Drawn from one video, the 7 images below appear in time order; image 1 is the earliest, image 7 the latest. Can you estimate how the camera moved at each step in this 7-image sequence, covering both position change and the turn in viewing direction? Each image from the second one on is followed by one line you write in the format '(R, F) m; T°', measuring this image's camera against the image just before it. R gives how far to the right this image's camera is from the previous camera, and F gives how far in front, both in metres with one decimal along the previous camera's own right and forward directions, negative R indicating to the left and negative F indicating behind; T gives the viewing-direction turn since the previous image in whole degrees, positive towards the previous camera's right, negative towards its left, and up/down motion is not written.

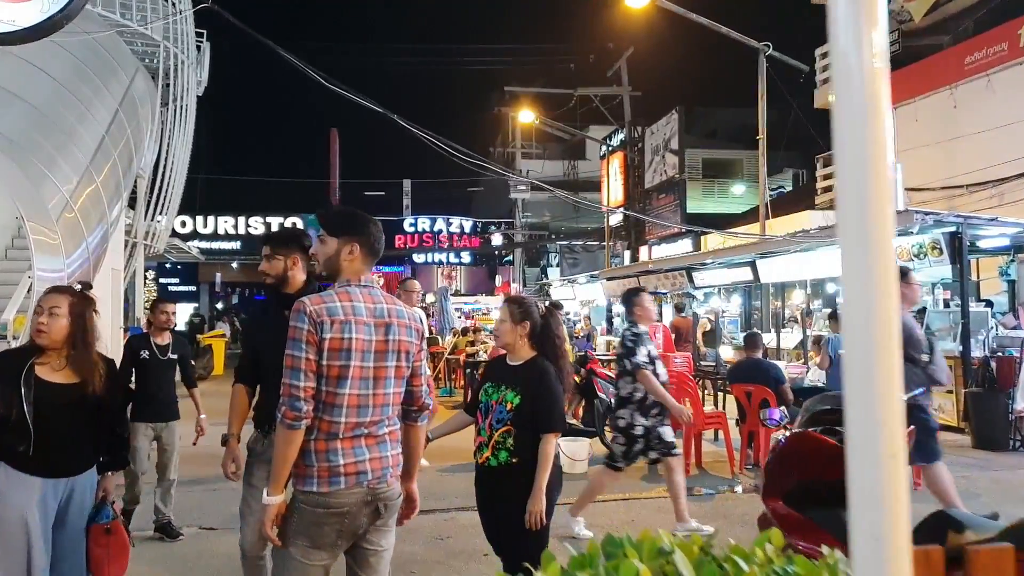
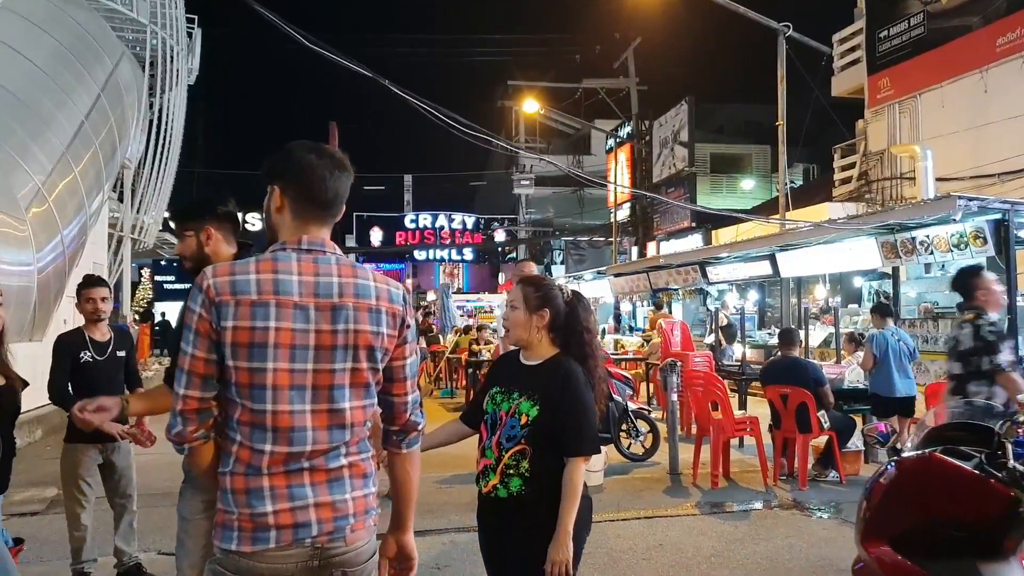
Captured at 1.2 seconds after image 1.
(0.0, +0.8) m; 0°
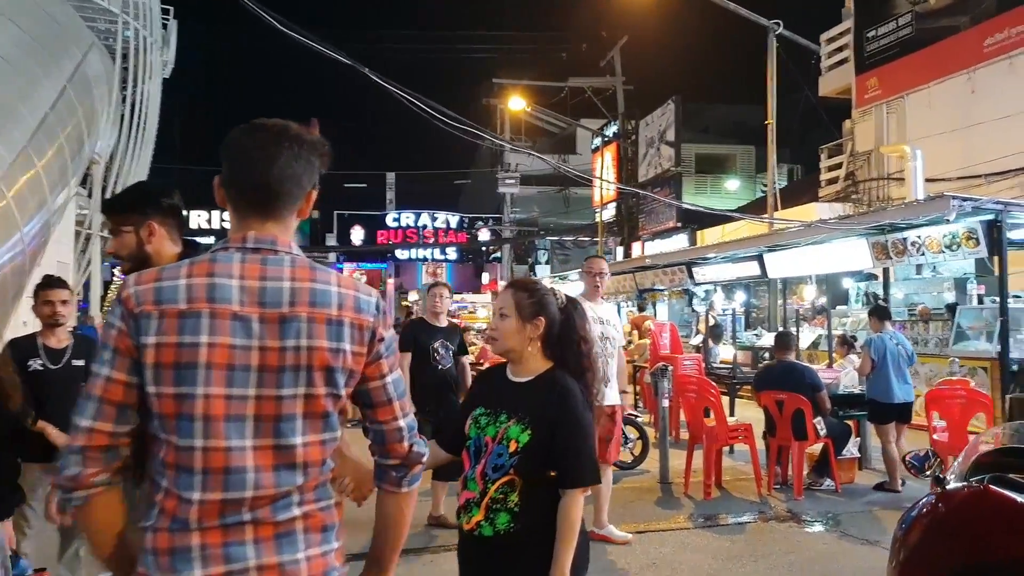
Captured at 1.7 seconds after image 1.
(0.0, +0.3) m; +1°
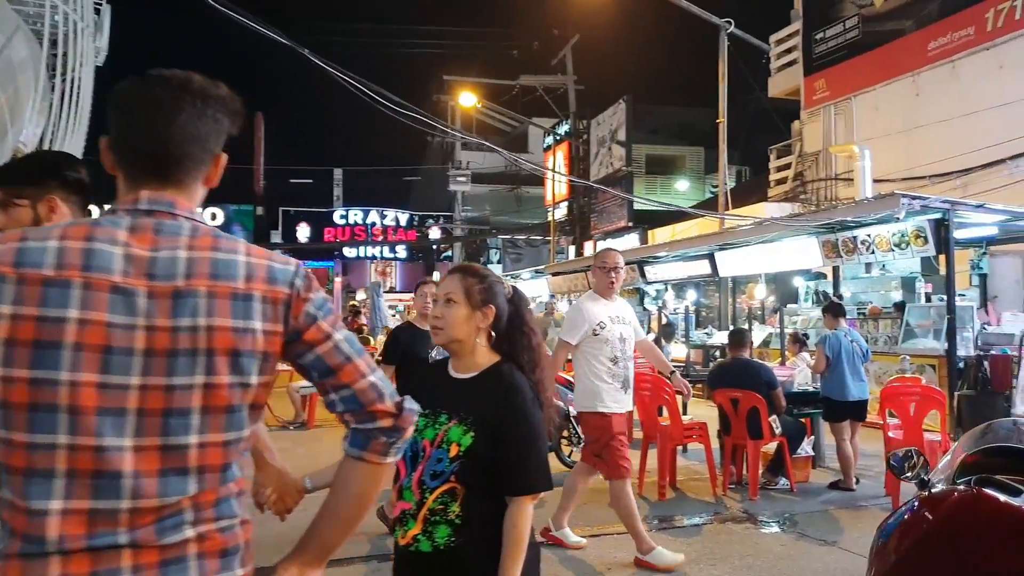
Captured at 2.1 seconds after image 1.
(0.0, +0.3) m; +4°
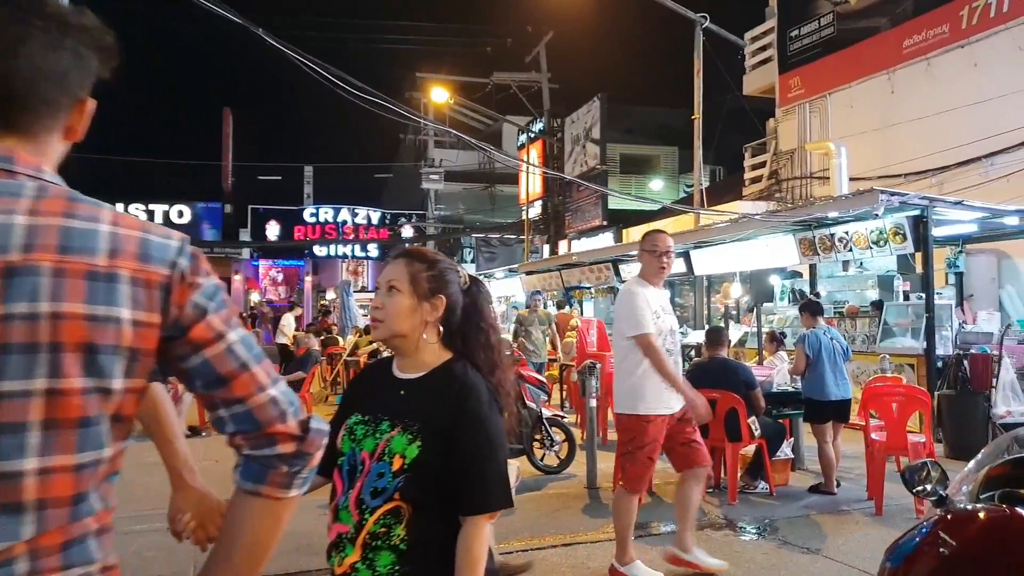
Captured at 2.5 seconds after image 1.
(0.0, +0.3) m; +2°
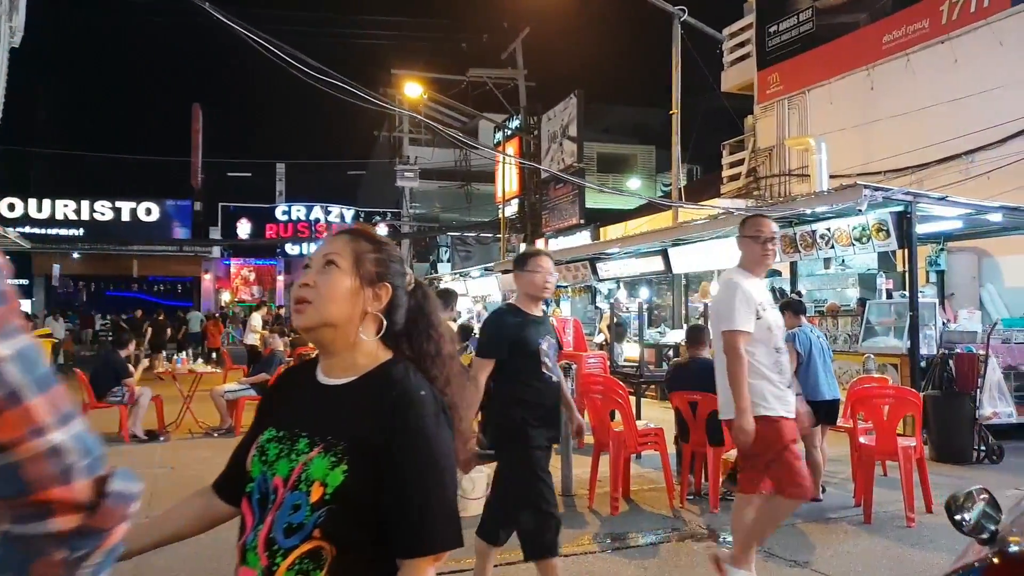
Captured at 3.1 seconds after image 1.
(+0.1, +0.3) m; +2°
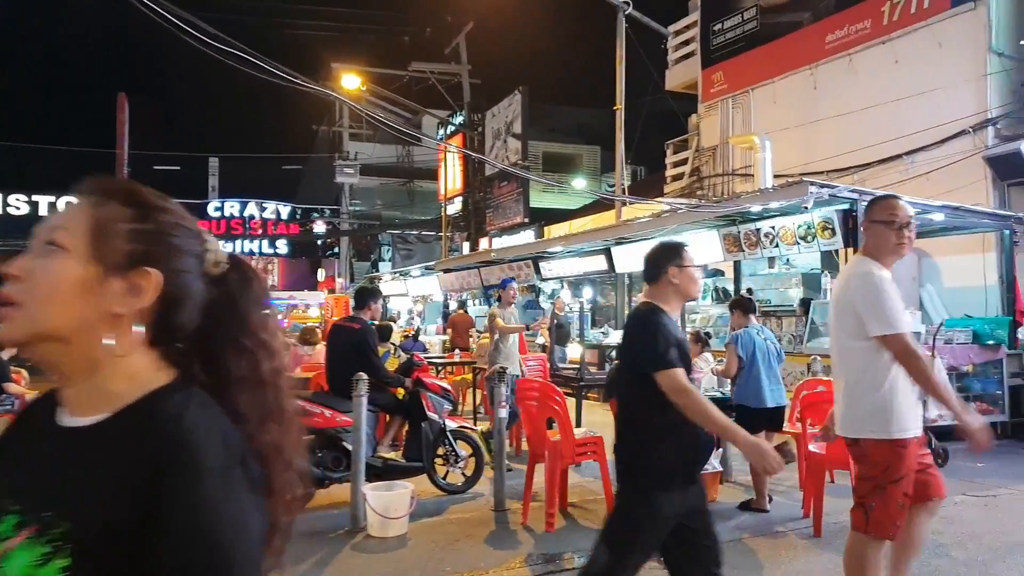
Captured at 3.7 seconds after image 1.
(+0.1, +0.5) m; +4°
